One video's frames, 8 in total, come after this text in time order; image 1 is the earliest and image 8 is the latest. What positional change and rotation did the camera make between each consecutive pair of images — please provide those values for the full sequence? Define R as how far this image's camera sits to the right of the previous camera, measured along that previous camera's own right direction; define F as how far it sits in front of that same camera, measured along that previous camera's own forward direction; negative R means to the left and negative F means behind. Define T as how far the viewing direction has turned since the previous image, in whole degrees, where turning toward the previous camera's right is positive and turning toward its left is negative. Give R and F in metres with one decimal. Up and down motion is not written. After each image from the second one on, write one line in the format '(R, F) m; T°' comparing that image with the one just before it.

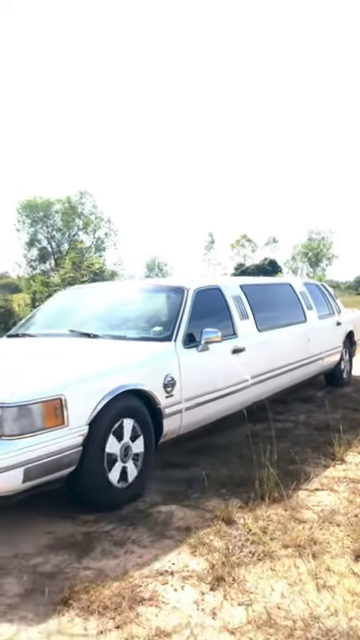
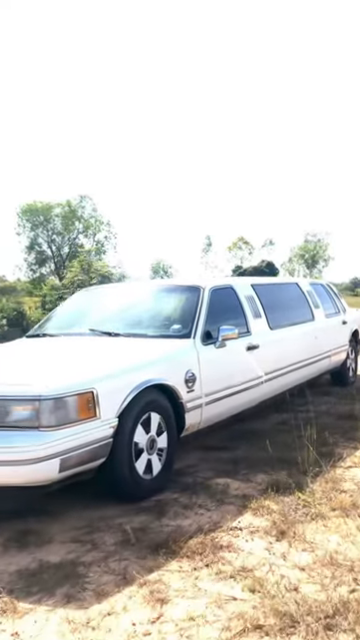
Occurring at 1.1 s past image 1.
(-0.4, -0.5) m; 0°
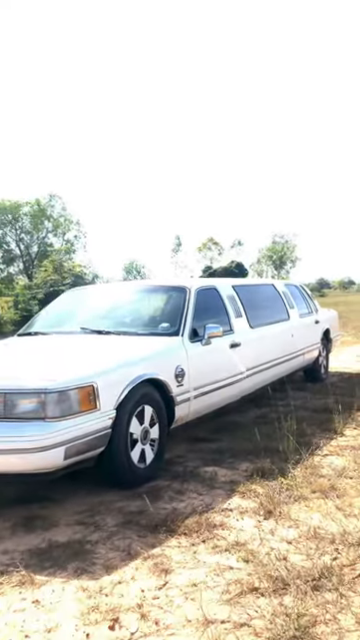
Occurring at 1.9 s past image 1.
(-0.2, -0.2) m; +3°
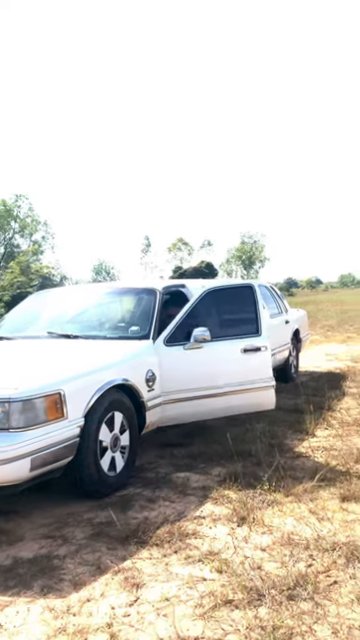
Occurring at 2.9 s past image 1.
(0.0, +0.1) m; +3°
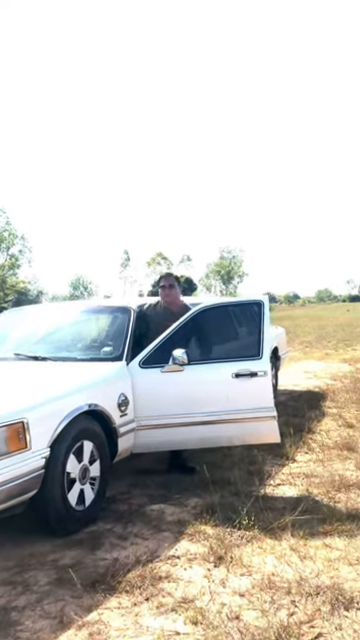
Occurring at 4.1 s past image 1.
(0.0, +0.2) m; +2°
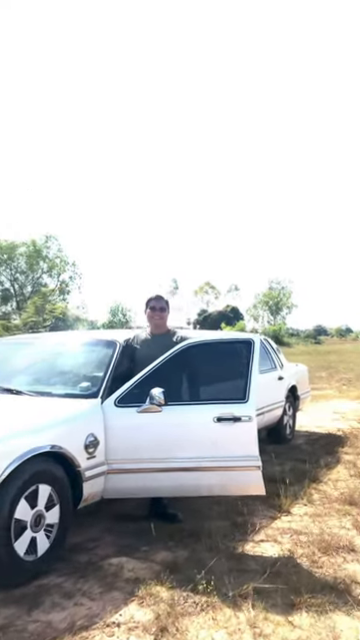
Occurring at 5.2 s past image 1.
(+0.5, +0.2) m; -5°
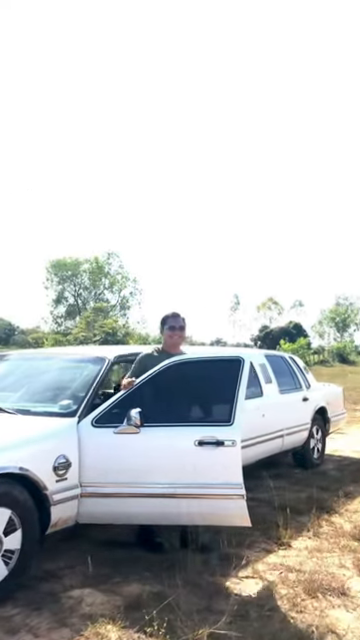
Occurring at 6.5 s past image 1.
(+0.6, +0.2) m; -7°
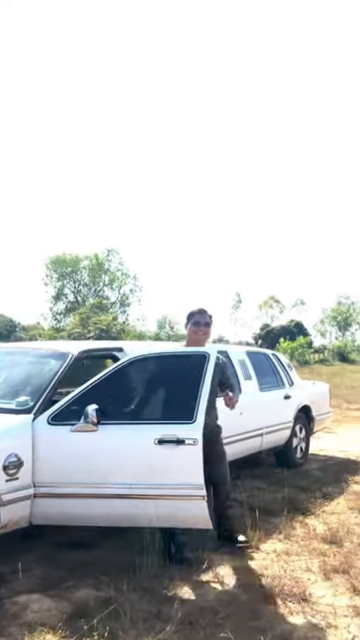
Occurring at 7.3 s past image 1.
(+0.3, +0.2) m; 0°
